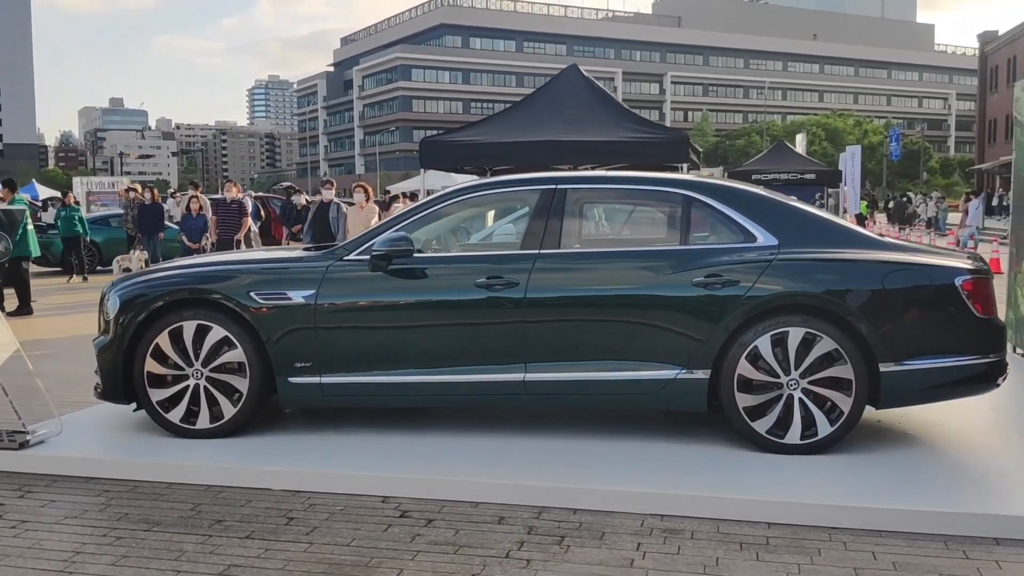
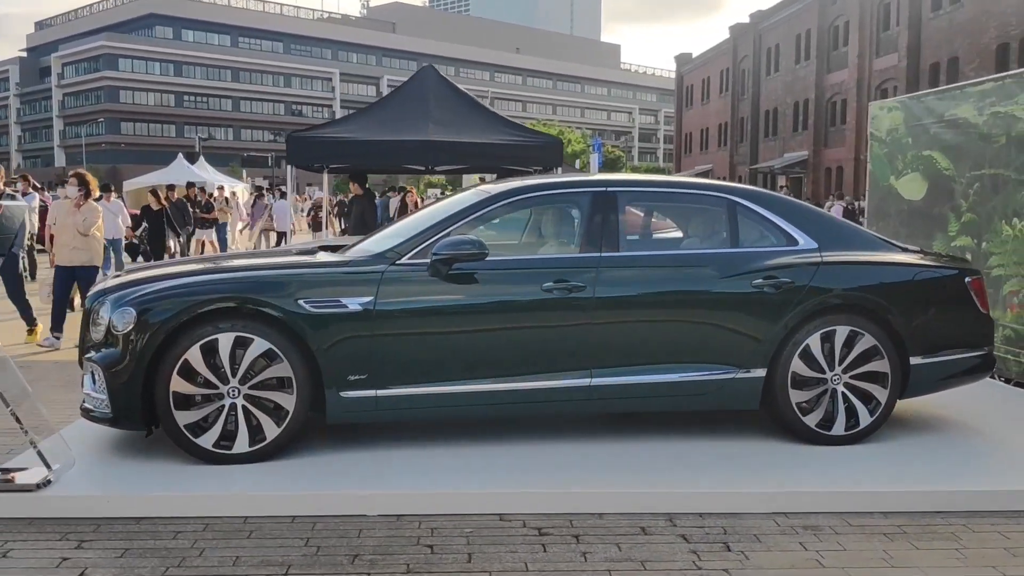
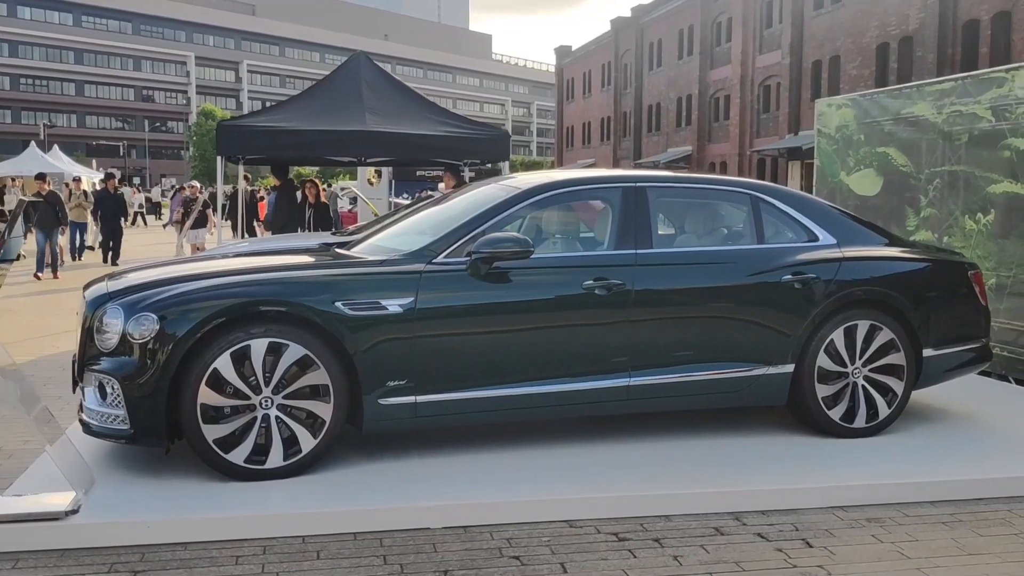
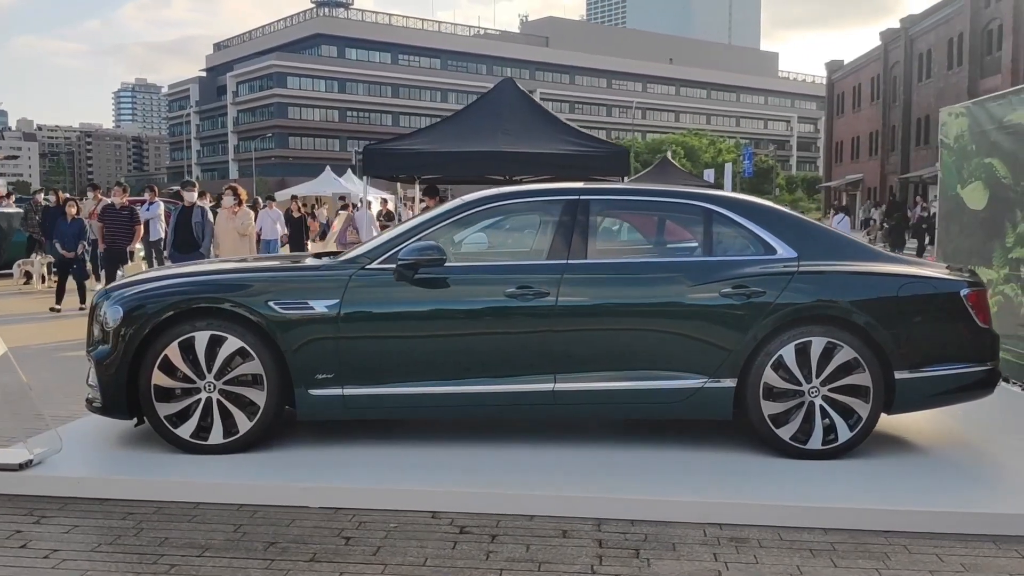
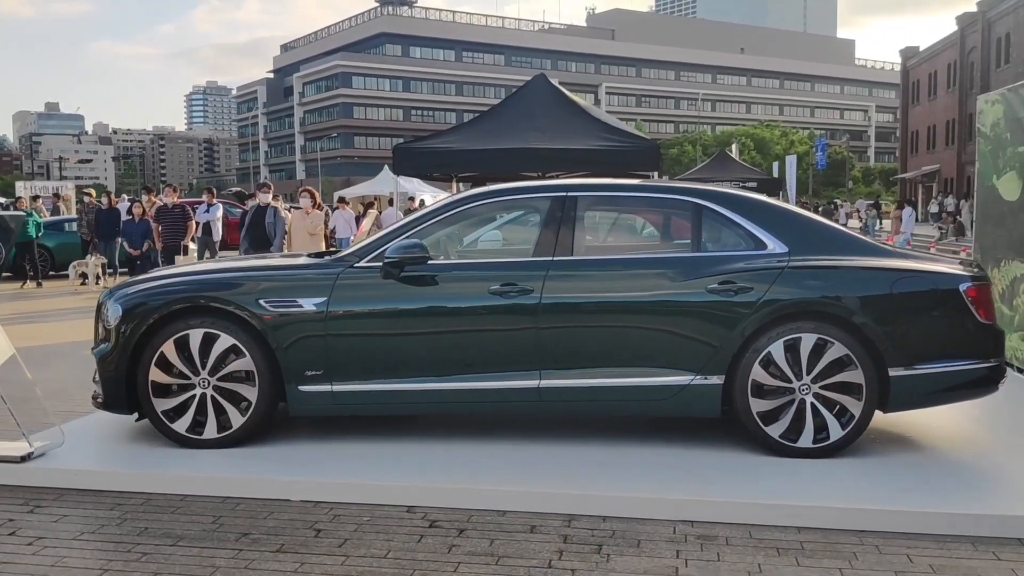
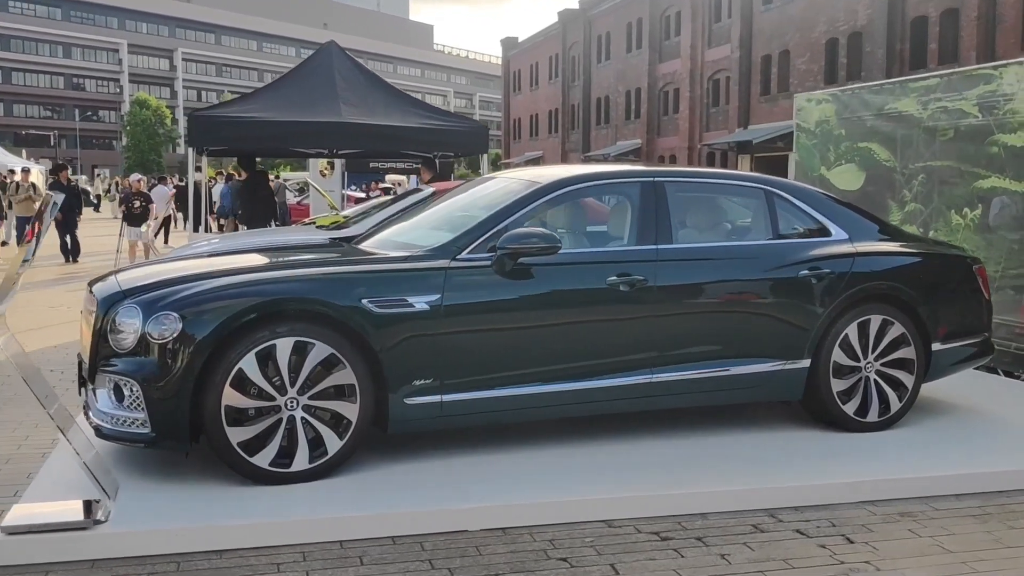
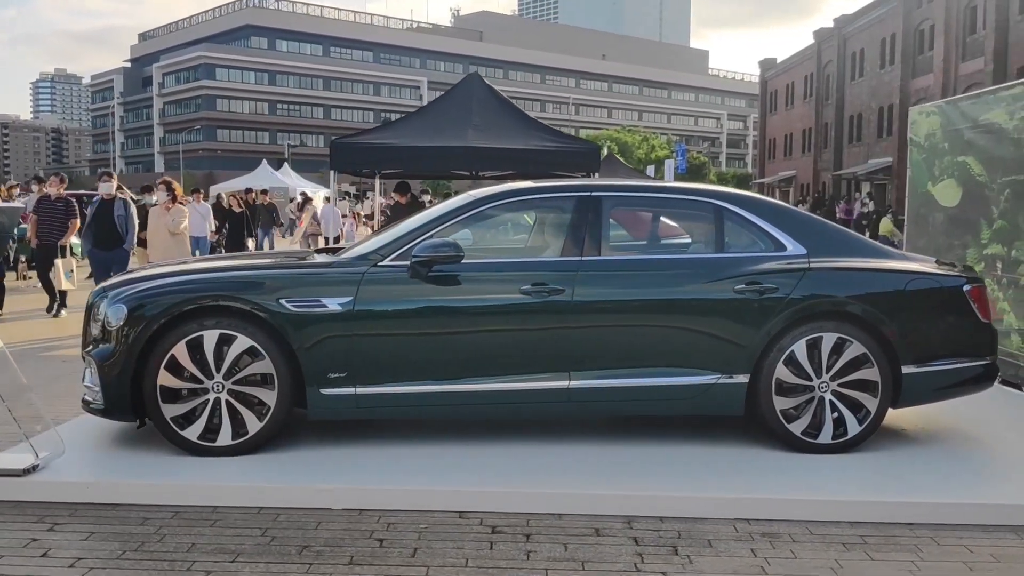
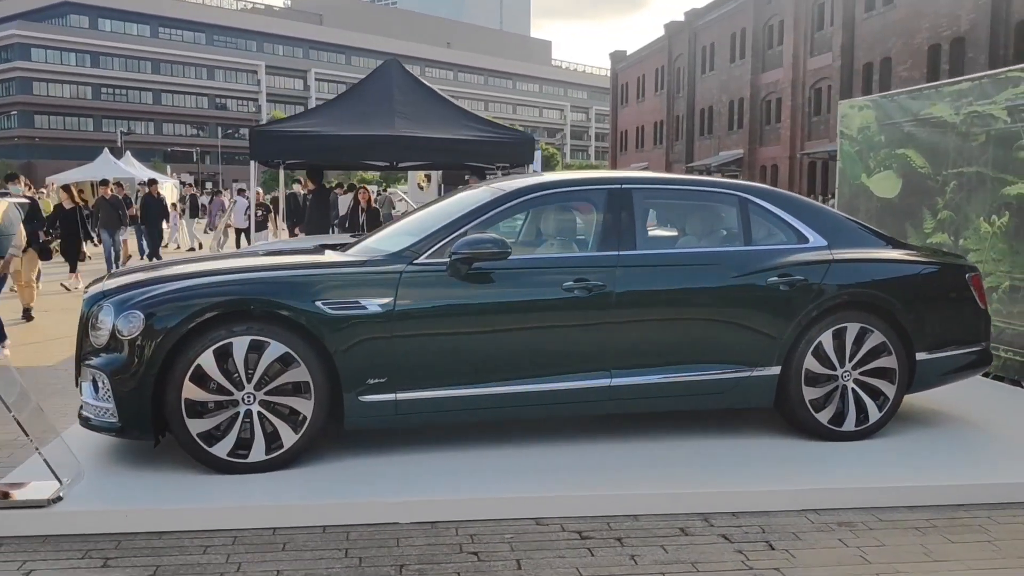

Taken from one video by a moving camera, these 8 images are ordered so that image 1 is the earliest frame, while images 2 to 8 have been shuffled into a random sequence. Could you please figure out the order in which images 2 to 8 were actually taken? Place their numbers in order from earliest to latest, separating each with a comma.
5, 4, 7, 2, 8, 3, 6
